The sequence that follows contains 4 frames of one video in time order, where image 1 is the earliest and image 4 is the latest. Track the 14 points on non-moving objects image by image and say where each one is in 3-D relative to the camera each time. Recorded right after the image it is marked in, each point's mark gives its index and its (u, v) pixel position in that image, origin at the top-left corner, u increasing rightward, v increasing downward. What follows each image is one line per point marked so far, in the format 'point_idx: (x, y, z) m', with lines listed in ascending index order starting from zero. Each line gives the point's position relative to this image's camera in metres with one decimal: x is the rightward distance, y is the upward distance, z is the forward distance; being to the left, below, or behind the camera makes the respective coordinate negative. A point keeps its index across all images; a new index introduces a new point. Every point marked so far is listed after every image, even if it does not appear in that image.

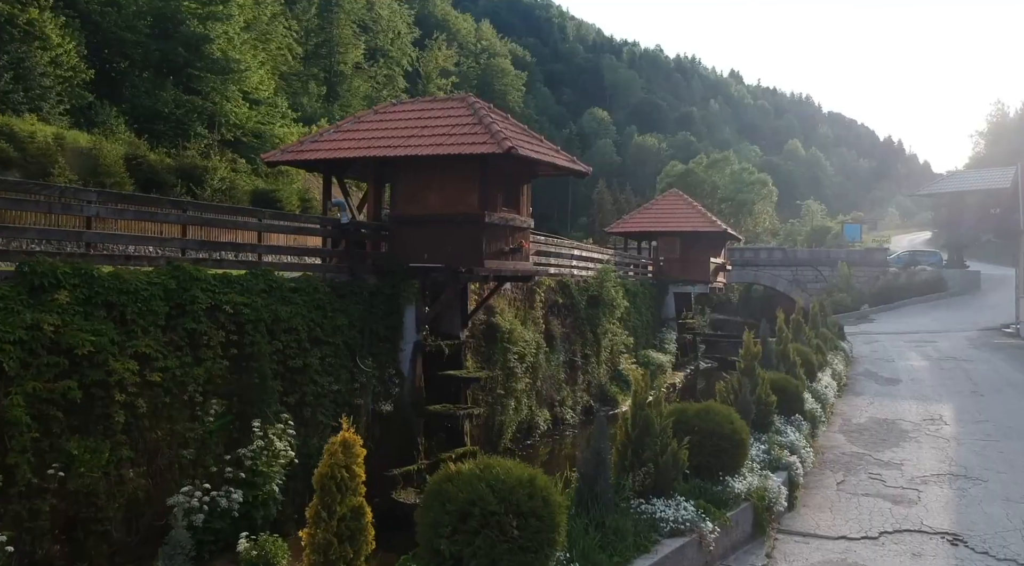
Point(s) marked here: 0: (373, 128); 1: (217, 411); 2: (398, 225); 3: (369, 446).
0: (-2.3, +2.6, +15.5) m
1: (-3.5, -1.5, +11.0) m
2: (-1.8, +0.9, +14.9) m
3: (-2.1, -2.4, +13.6) m
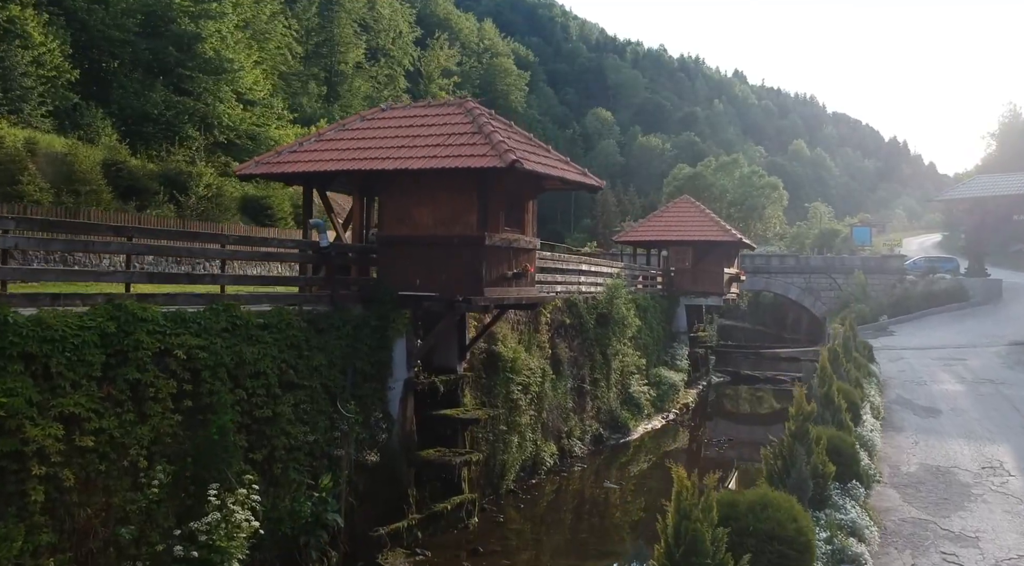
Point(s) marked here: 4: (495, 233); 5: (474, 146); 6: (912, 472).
0: (-2.2, +2.2, +13.8) m
1: (-3.5, -1.9, +9.3) m
2: (-1.8, +0.5, +13.1) m
3: (-2.0, -2.8, +11.9) m
4: (-0.2, +0.7, +12.8) m
5: (-0.5, +1.8, +12.6) m
6: (+5.6, -2.6, +13.1) m
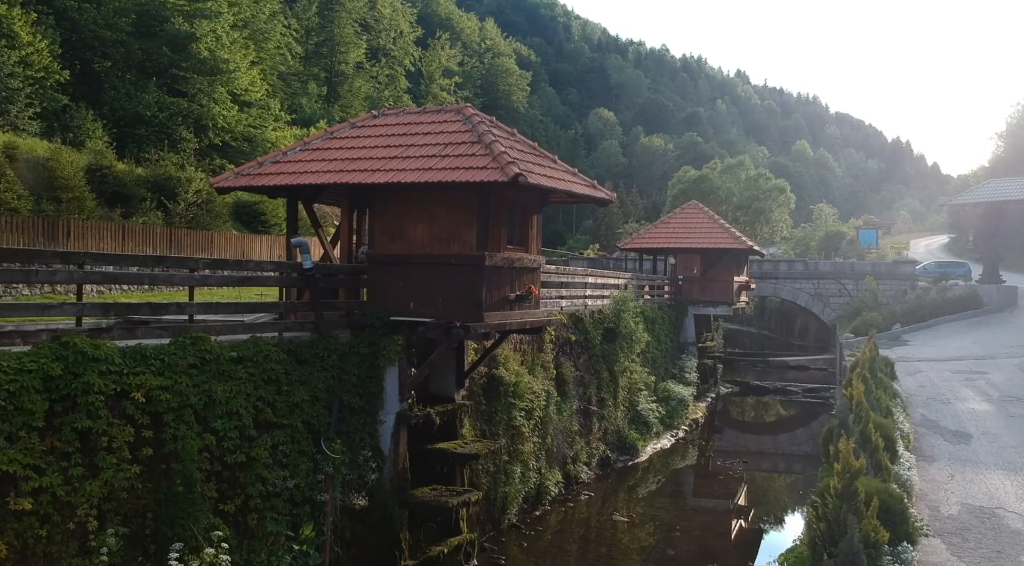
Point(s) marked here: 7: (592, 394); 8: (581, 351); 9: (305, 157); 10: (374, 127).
0: (-2.2, +1.9, +12.6) m
1: (-3.4, -2.2, +8.2) m
2: (-1.7, +0.2, +12.0) m
3: (-2.0, -3.1, +10.7) m
4: (-0.2, +0.4, +11.7) m
5: (-0.5, +1.5, +11.4) m
6: (+5.6, -3.0, +11.9) m
7: (+1.7, -2.3, +19.6) m
8: (+1.5, -1.4, +19.9) m
9: (-2.8, +1.7, +12.7) m
10: (-1.9, +2.2, +13.0) m
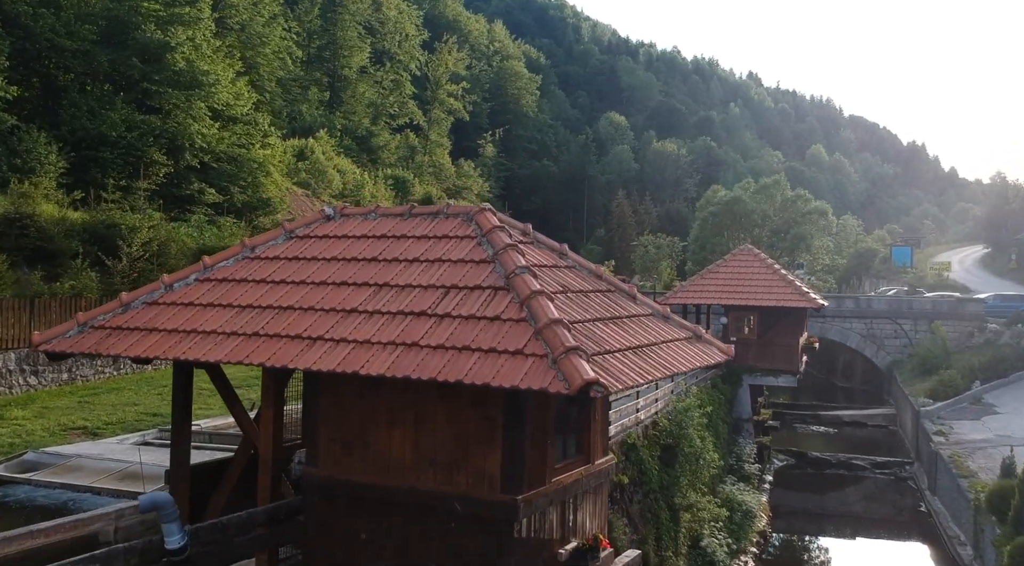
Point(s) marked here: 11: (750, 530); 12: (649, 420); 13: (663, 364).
0: (-1.8, +0.1, +7.3) m
1: (-3.1, -4.0, +2.8) m
2: (-1.3, -1.6, +6.6) m
3: (-1.6, -4.9, +5.4) m
4: (+0.2, -1.4, +6.3) m
5: (-0.1, -0.2, +6.0) m
6: (+6.0, -4.7, +6.5) m
7: (+2.1, -4.1, +14.2) m
8: (+1.9, -3.2, +14.5) m
9: (-2.4, -0.1, +7.3) m
10: (-1.5, +0.4, +7.6) m
11: (+5.1, -5.4, +20.1) m
12: (+2.4, -2.4, +16.0) m
13: (+1.1, -0.6, +6.6) m
